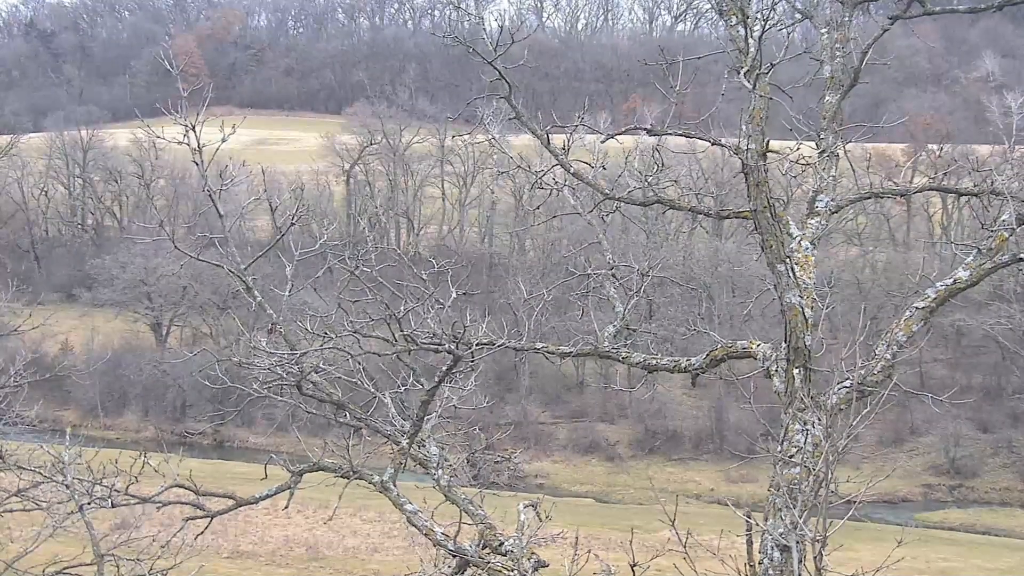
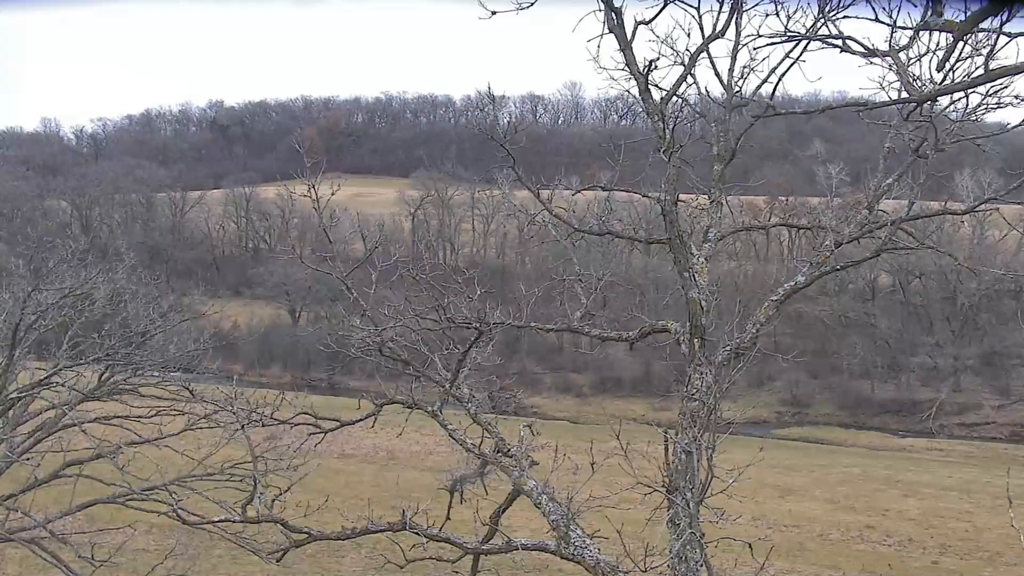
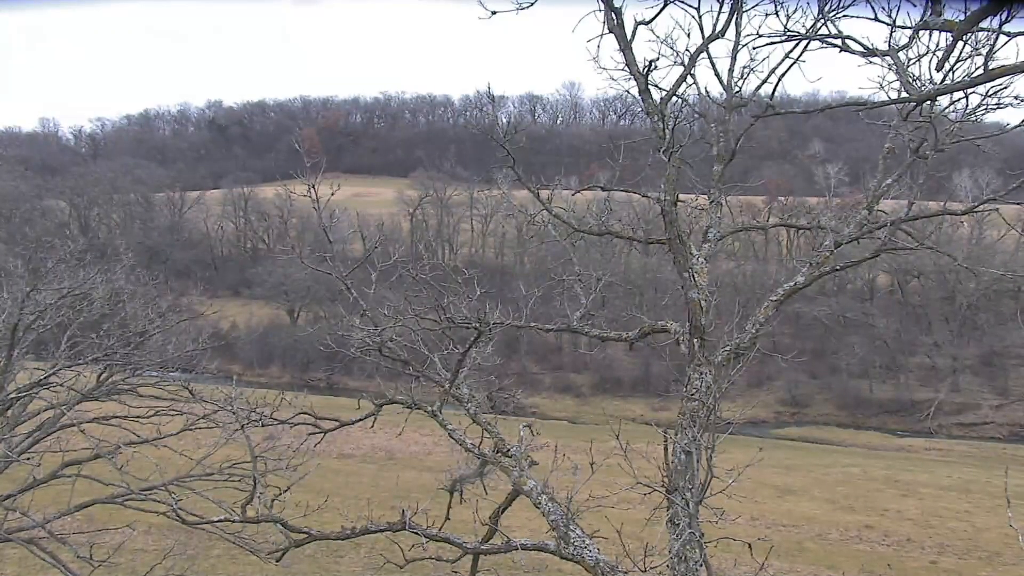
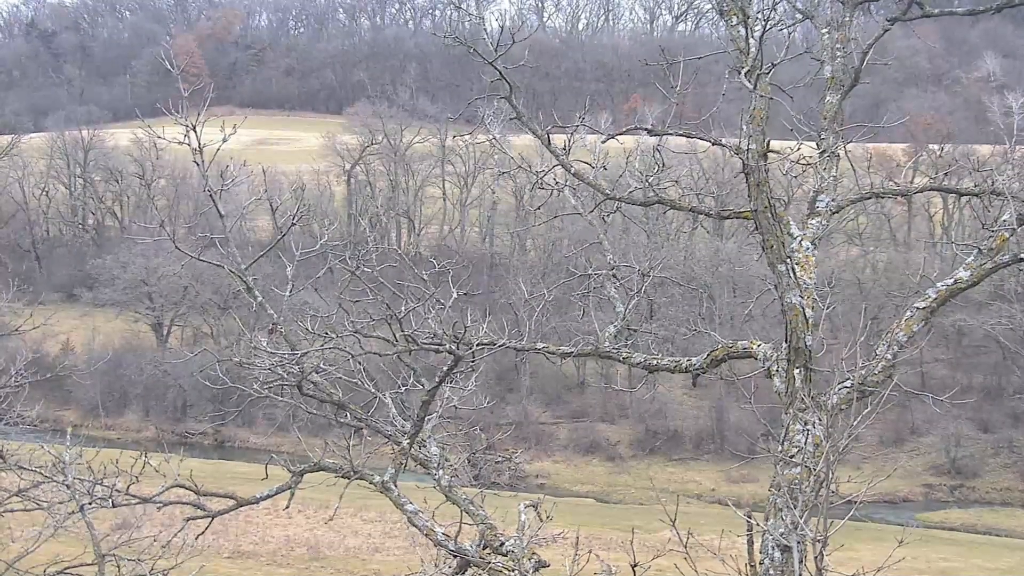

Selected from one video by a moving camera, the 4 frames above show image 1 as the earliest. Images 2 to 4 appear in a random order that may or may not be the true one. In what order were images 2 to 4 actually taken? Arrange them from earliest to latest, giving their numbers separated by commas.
4, 3, 2
